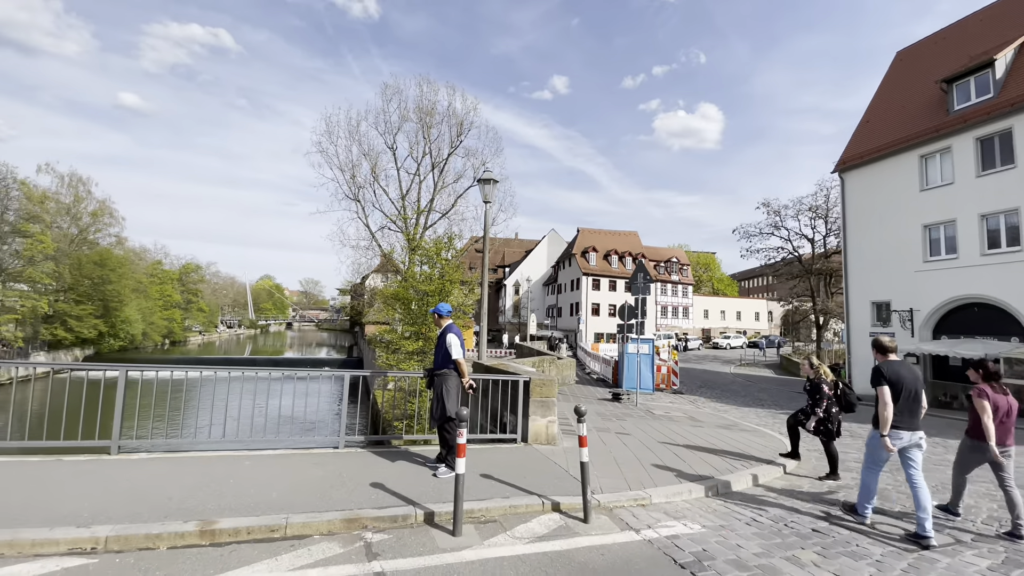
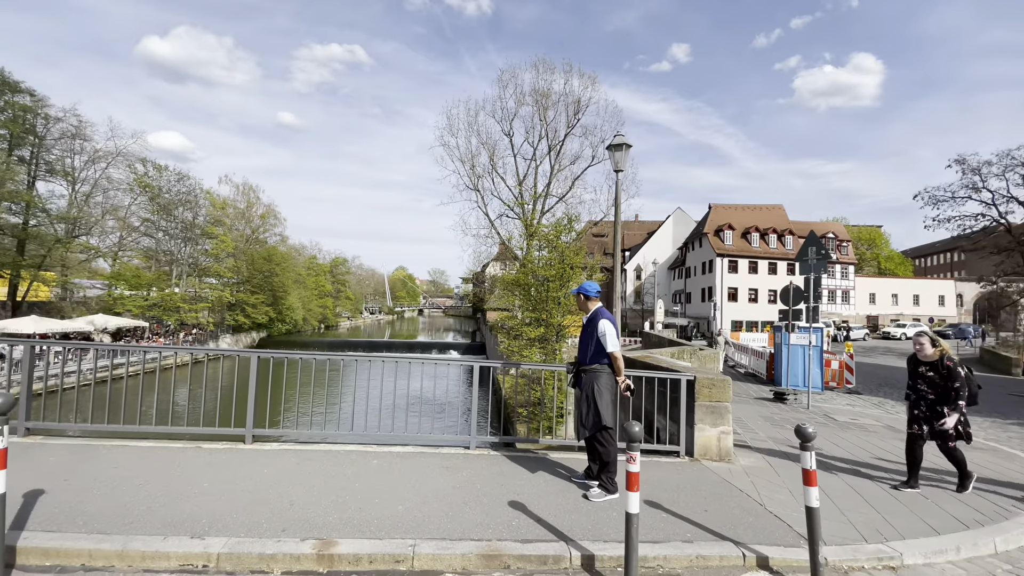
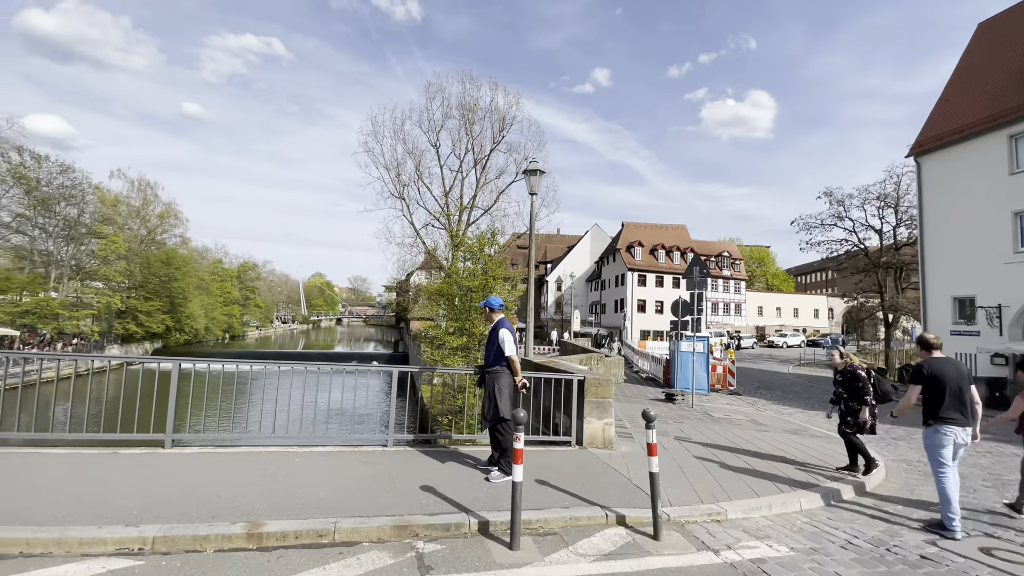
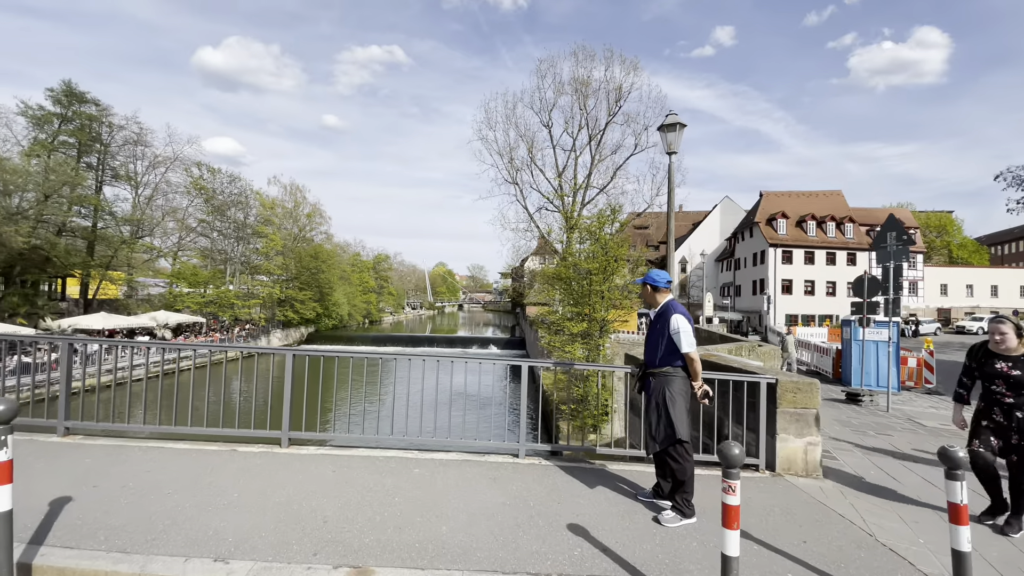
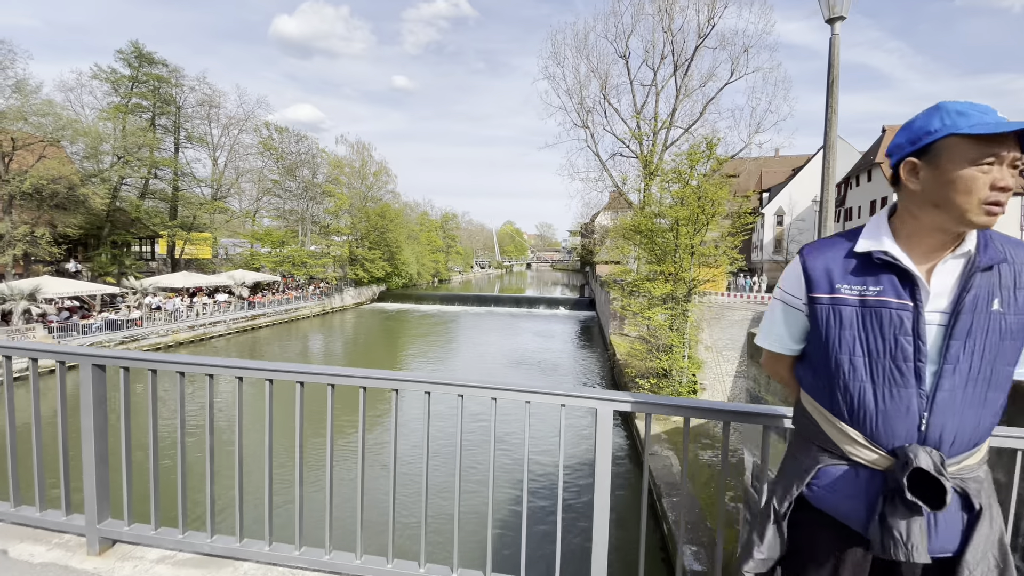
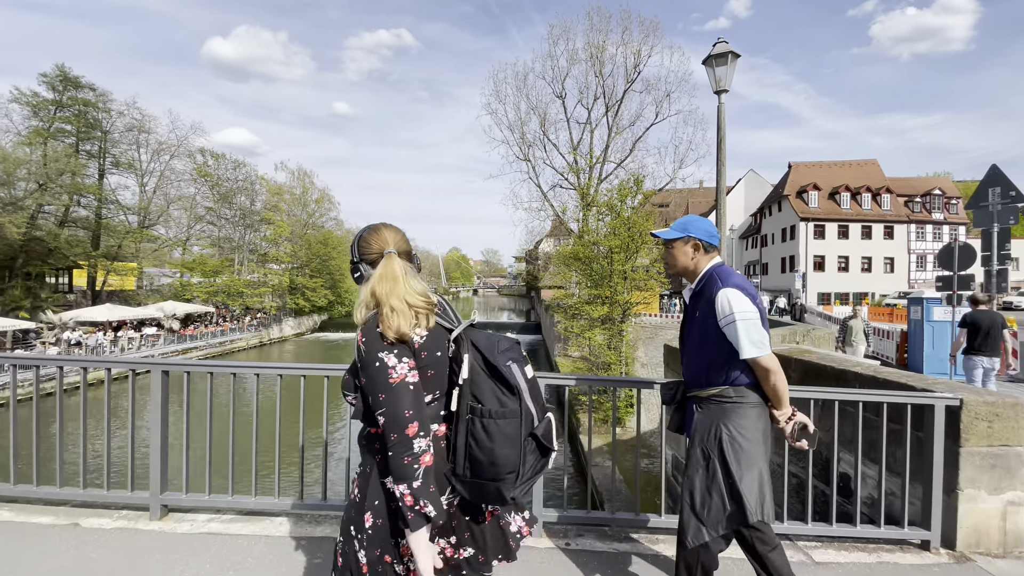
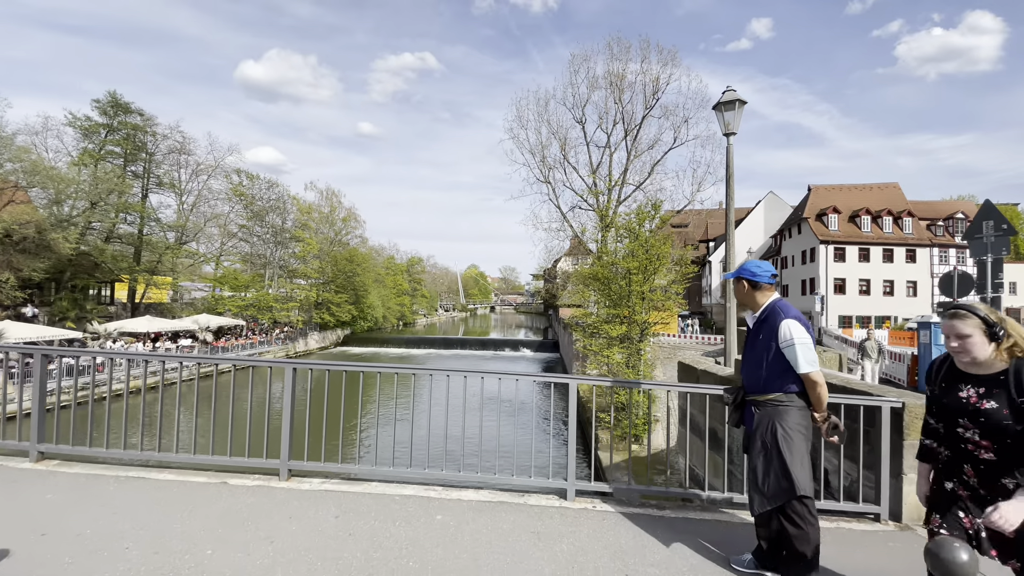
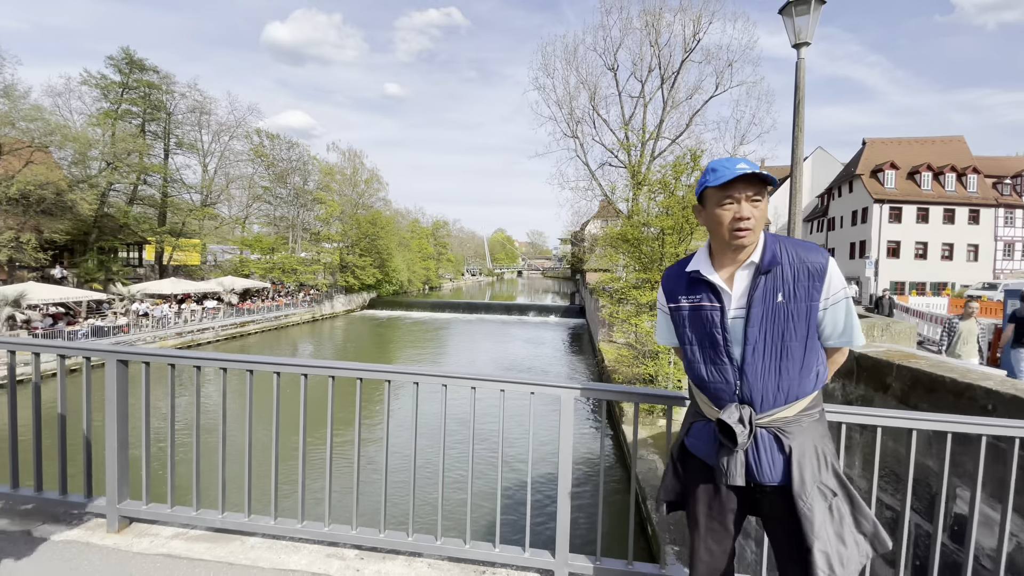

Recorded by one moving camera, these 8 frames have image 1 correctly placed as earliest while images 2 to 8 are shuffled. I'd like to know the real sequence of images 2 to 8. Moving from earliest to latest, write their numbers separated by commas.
3, 2, 4, 7, 6, 8, 5
